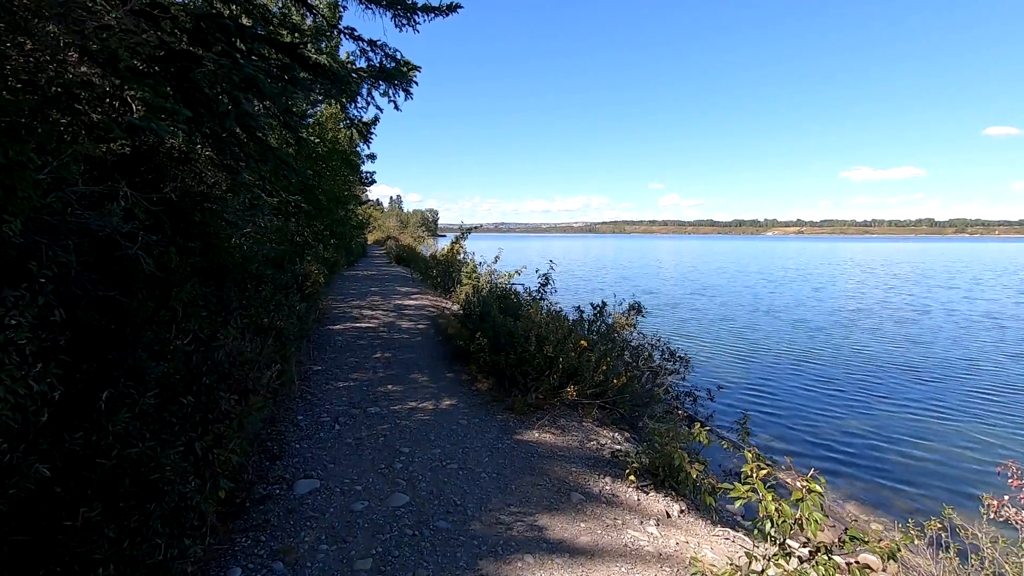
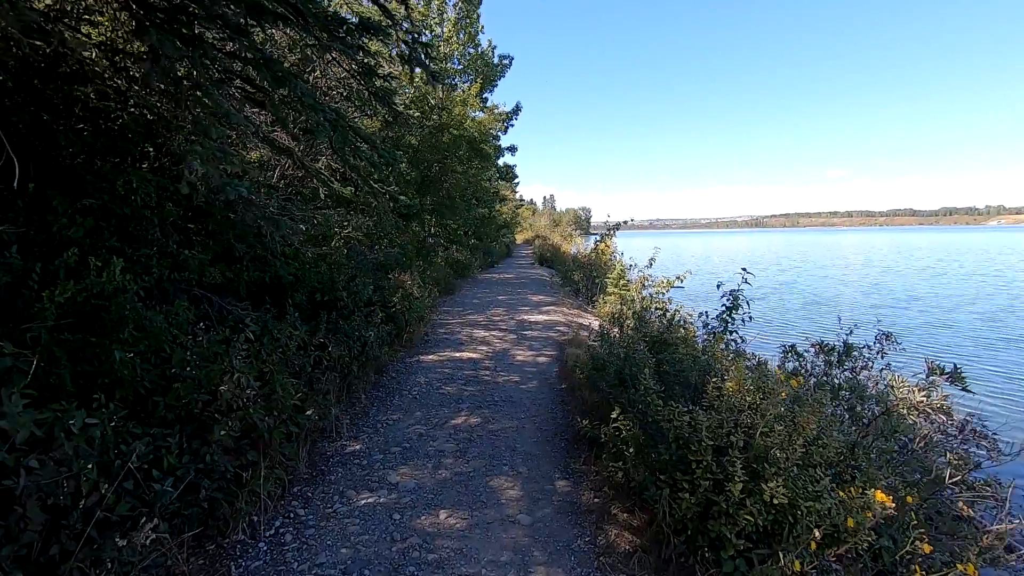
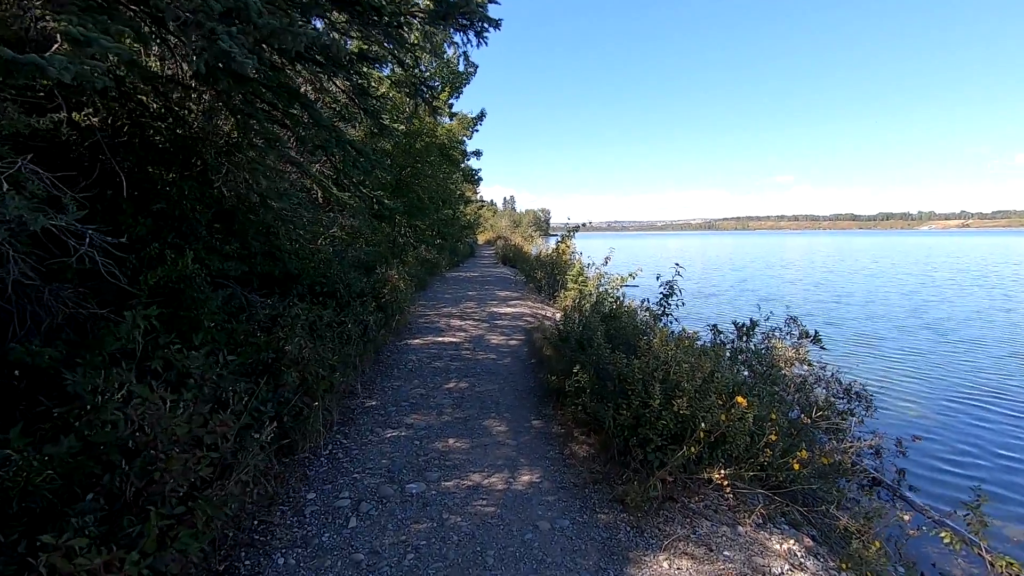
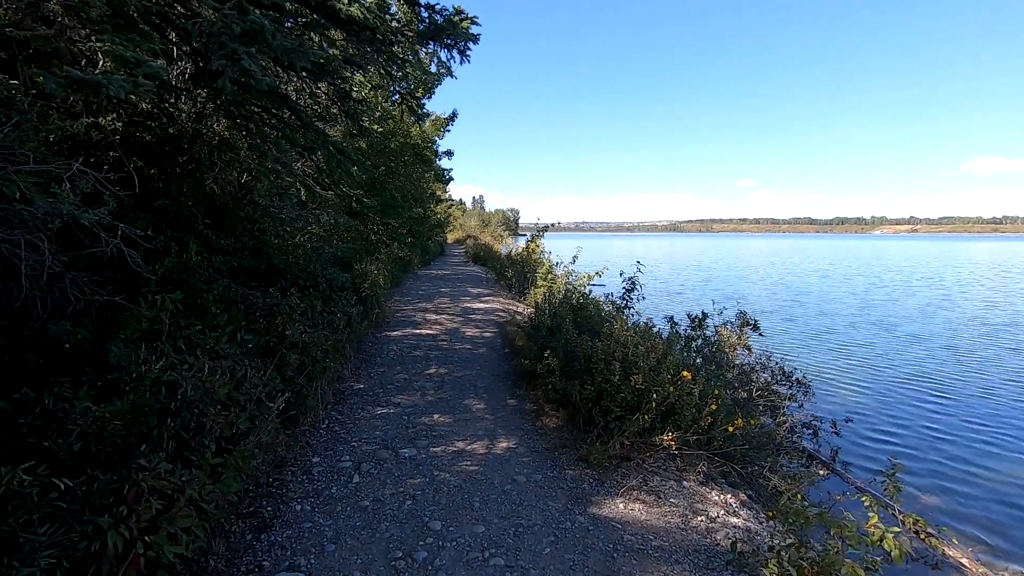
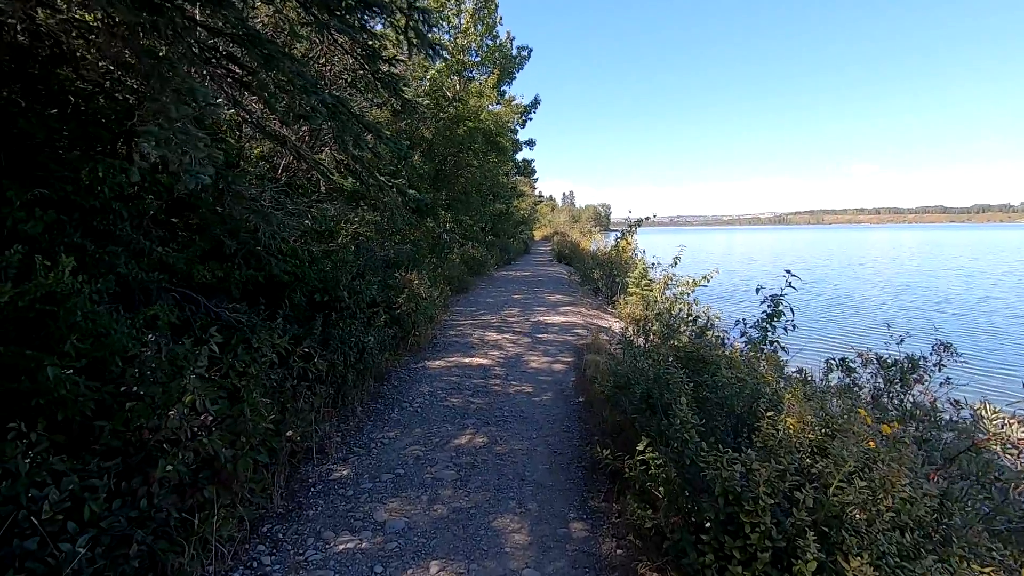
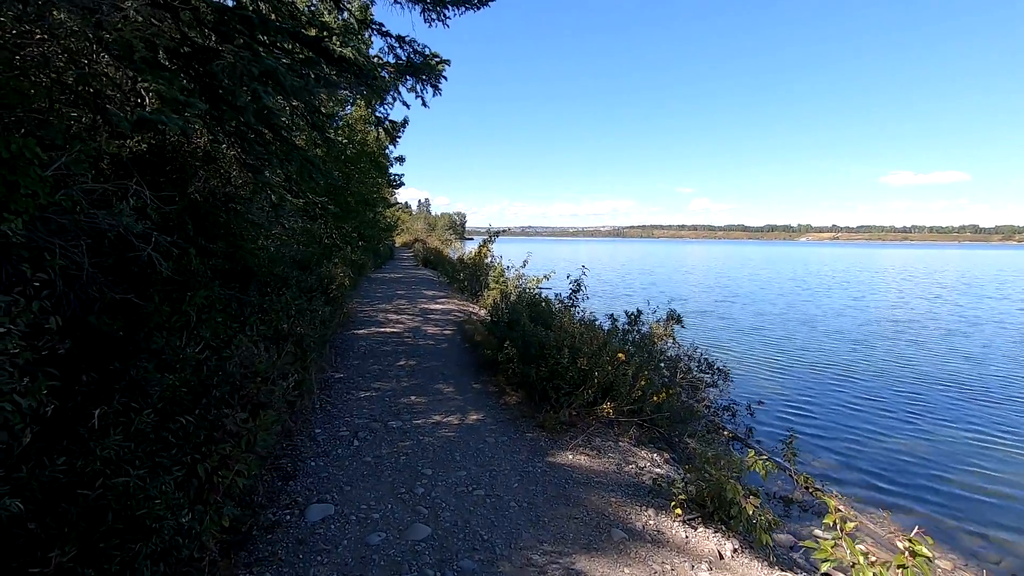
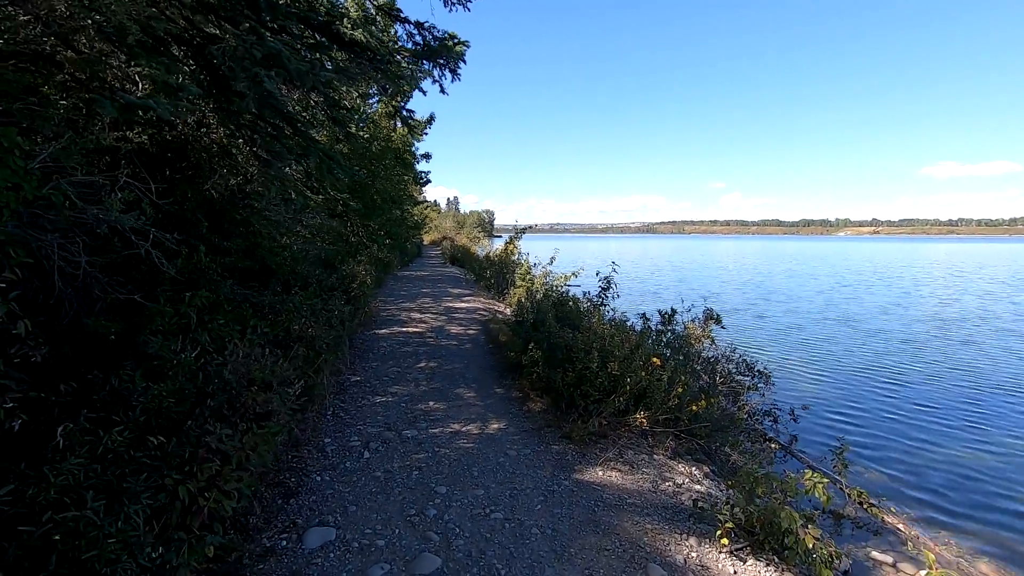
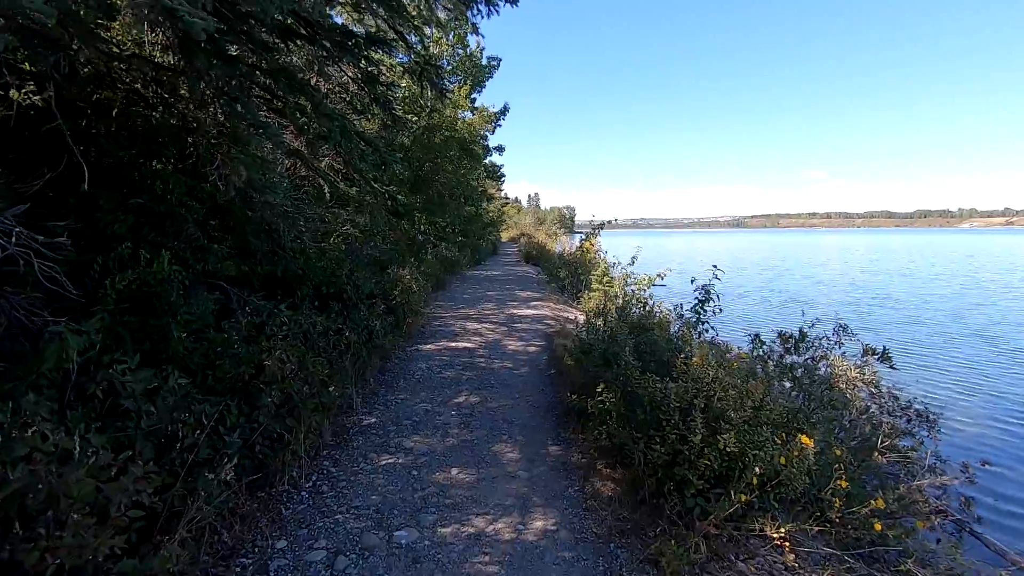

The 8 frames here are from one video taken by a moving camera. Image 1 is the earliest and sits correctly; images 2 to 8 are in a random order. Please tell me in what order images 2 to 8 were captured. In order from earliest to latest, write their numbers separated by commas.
6, 7, 4, 3, 8, 2, 5
